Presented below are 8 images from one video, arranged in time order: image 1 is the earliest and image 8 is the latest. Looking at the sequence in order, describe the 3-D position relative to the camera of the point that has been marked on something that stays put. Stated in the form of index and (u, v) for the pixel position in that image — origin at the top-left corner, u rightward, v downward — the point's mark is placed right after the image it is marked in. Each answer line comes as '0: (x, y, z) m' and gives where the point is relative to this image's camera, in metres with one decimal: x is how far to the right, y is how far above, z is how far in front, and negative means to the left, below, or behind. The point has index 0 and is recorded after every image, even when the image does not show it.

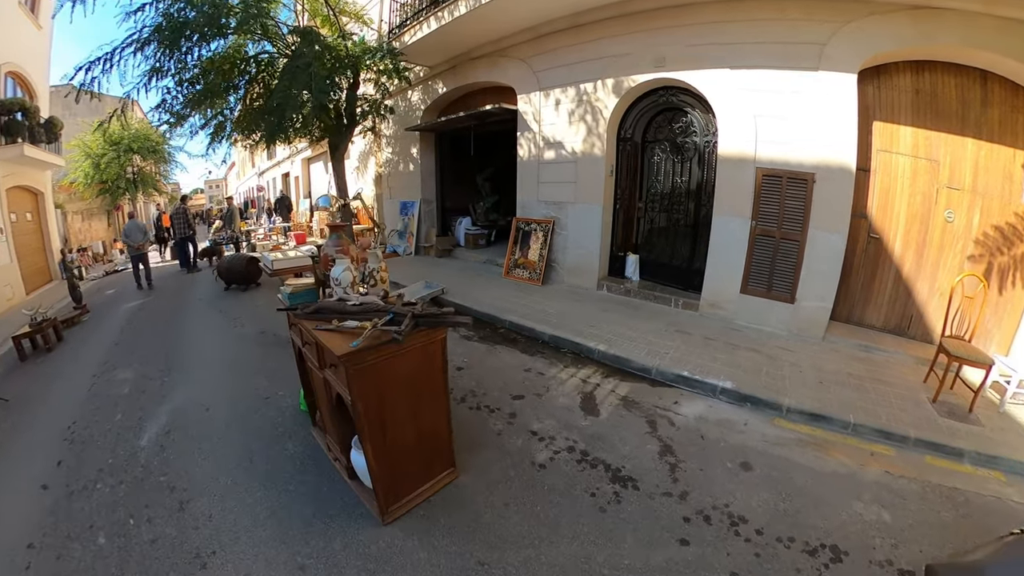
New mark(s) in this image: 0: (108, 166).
0: (-44.9, +13.5, +14.4) m
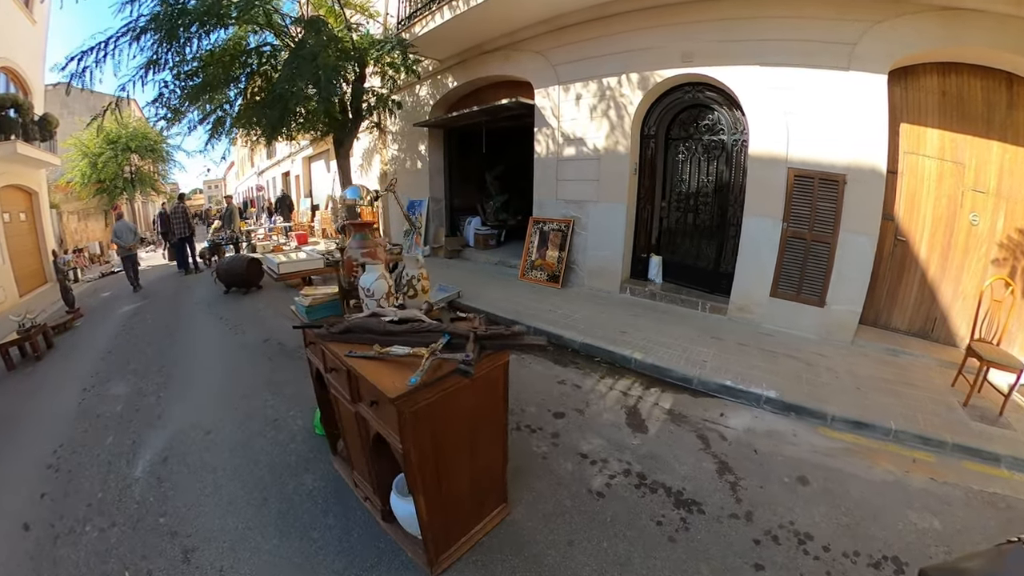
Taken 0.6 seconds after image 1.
0: (-44.2, +13.3, +14.1) m
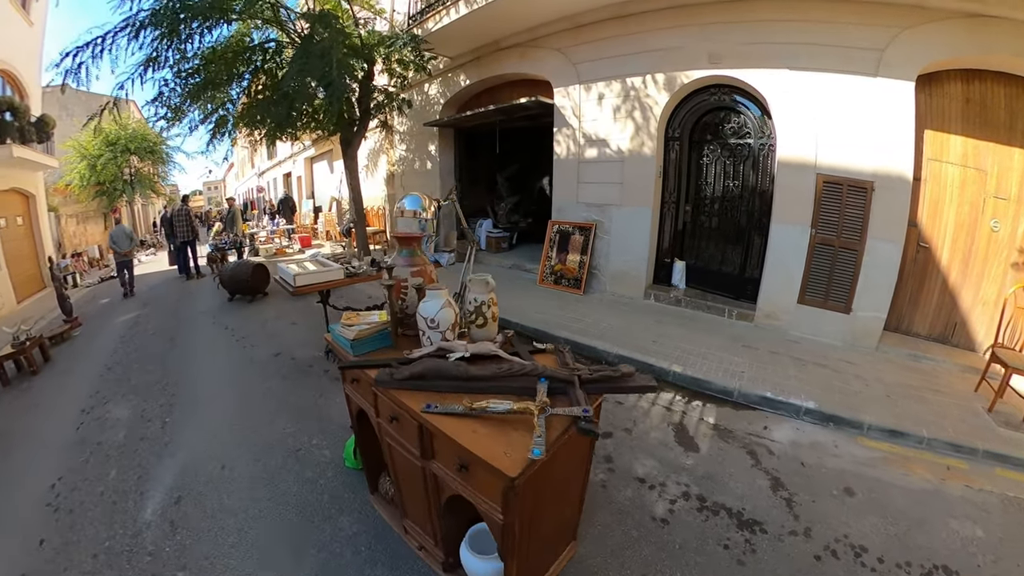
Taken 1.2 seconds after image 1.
0: (-43.5, +12.9, +13.9) m
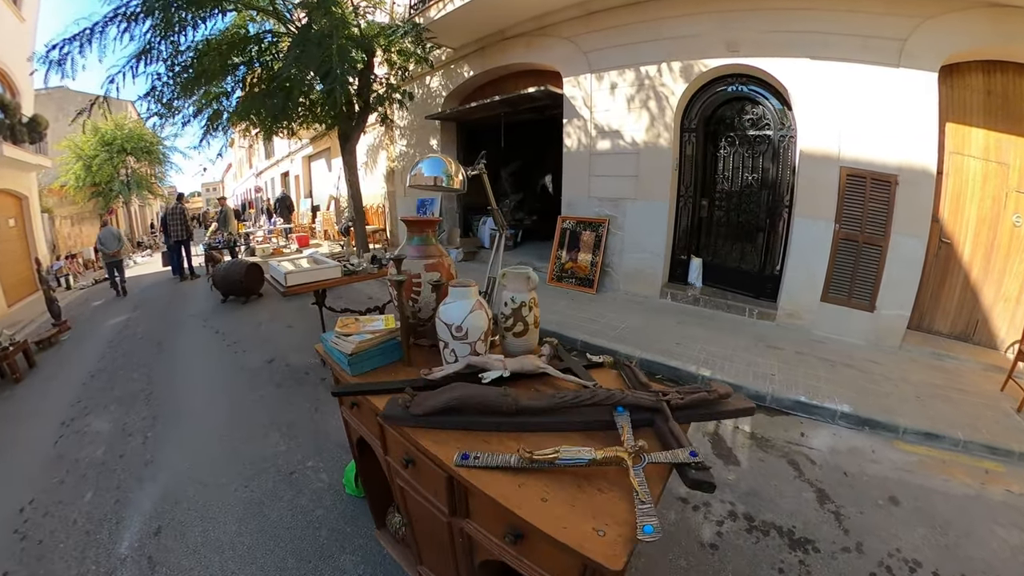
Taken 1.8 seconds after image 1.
0: (-43.2, +12.6, +13.7) m
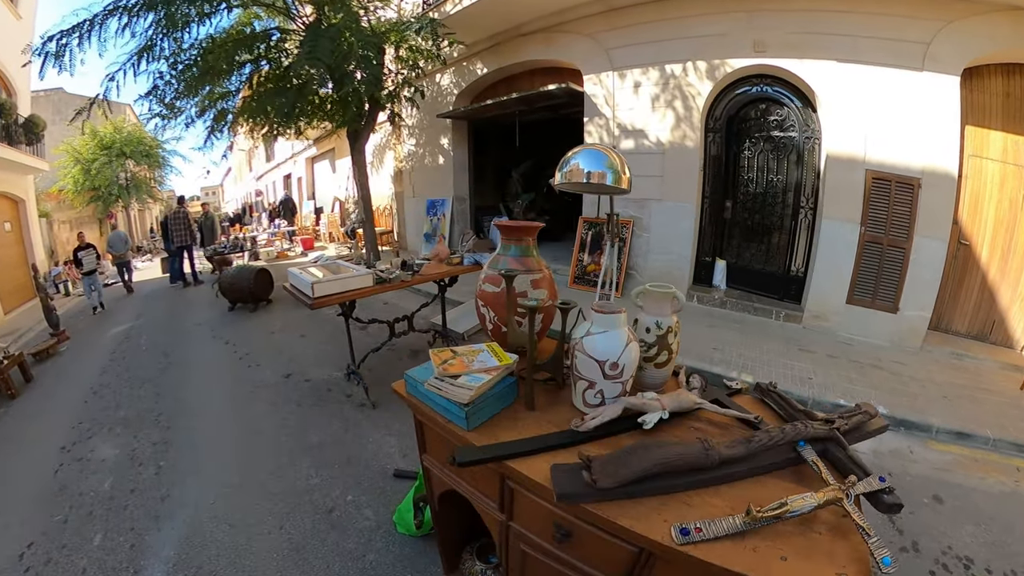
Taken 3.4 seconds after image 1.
0: (-42.6, +12.0, +13.4) m
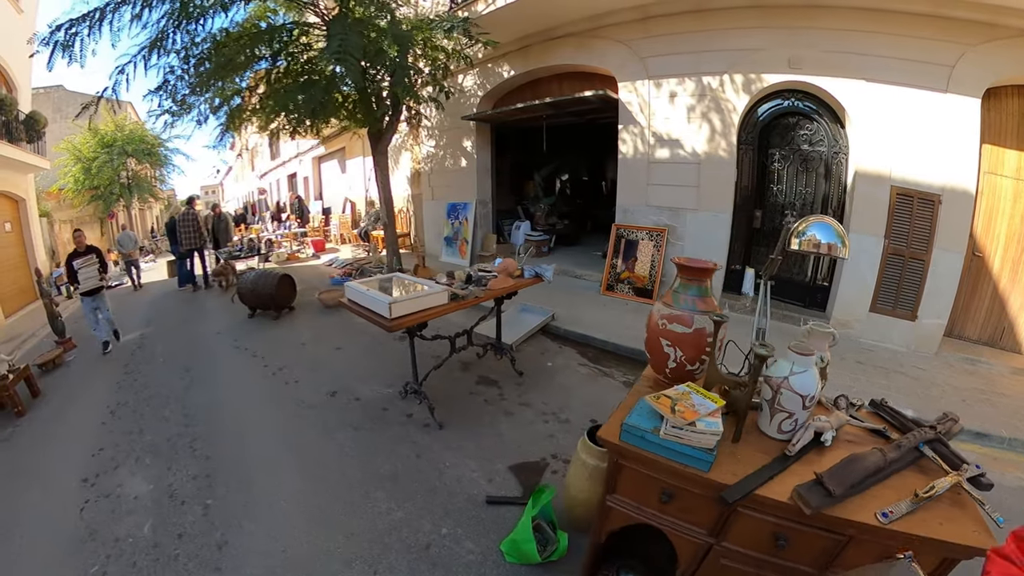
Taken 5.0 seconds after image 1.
0: (-41.5, +11.9, +13.1) m
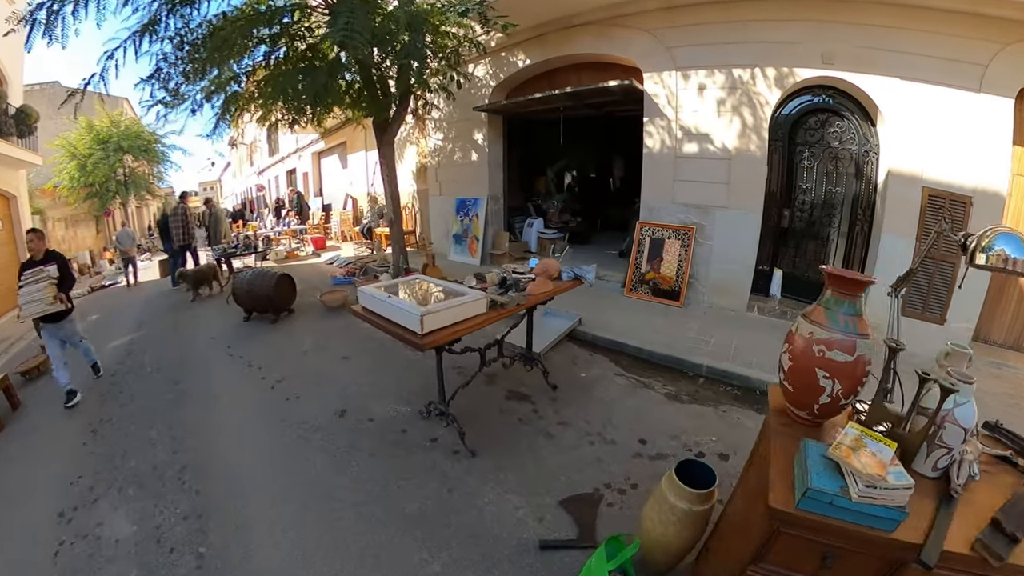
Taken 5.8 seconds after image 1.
0: (-40.9, +11.9, +12.7) m
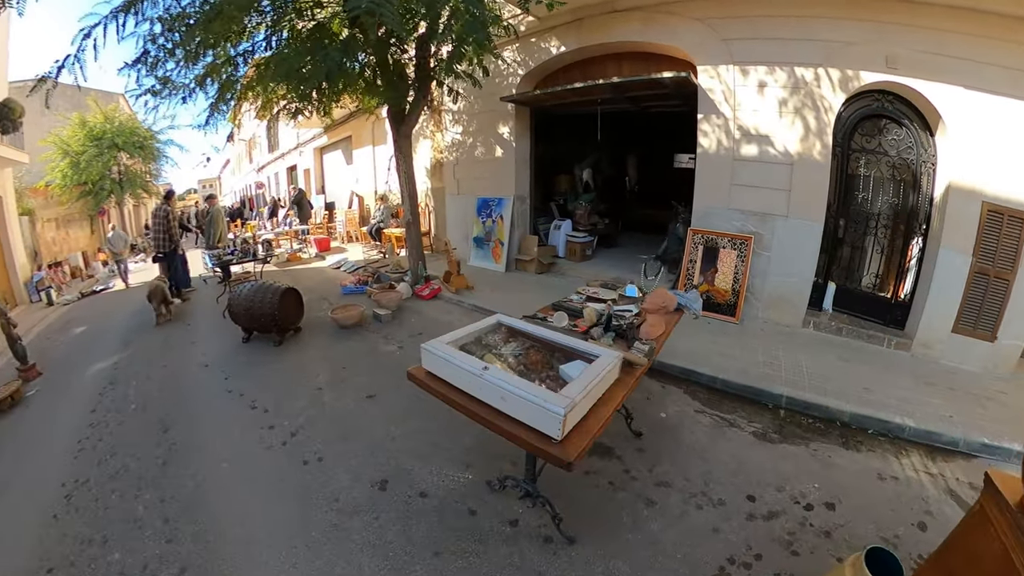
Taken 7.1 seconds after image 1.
0: (-39.6, +11.6, +12.2) m
